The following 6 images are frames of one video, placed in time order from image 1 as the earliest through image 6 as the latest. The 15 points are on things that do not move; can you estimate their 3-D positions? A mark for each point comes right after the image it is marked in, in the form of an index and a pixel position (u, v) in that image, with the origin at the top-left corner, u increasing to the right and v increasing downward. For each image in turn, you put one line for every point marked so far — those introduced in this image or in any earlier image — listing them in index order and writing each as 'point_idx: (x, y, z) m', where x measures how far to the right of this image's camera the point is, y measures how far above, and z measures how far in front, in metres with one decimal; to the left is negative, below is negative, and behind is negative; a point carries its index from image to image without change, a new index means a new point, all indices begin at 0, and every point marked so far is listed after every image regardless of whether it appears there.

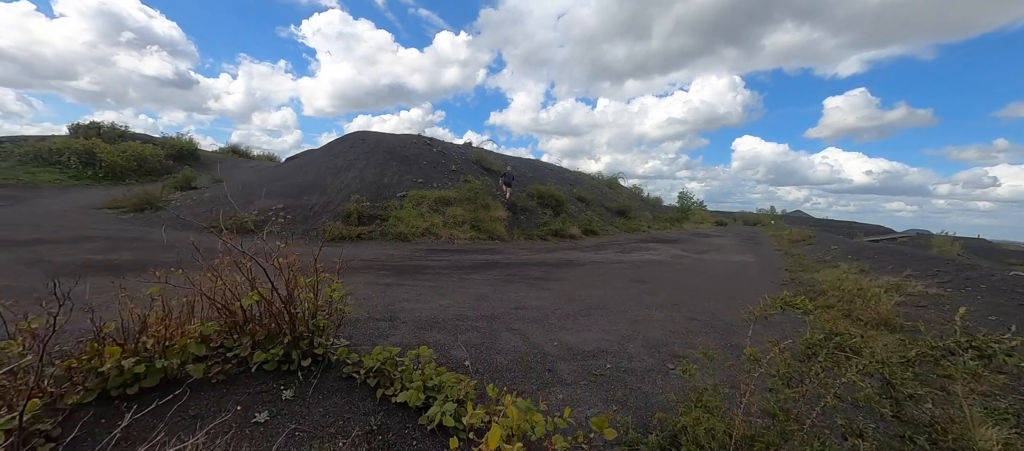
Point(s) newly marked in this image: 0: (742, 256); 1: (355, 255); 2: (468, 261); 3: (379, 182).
0: (+8.7, -1.2, +14.5) m
1: (-3.3, -0.6, +8.0) m
2: (-1.0, -0.8, +8.4) m
3: (-4.6, +1.5, +13.2) m
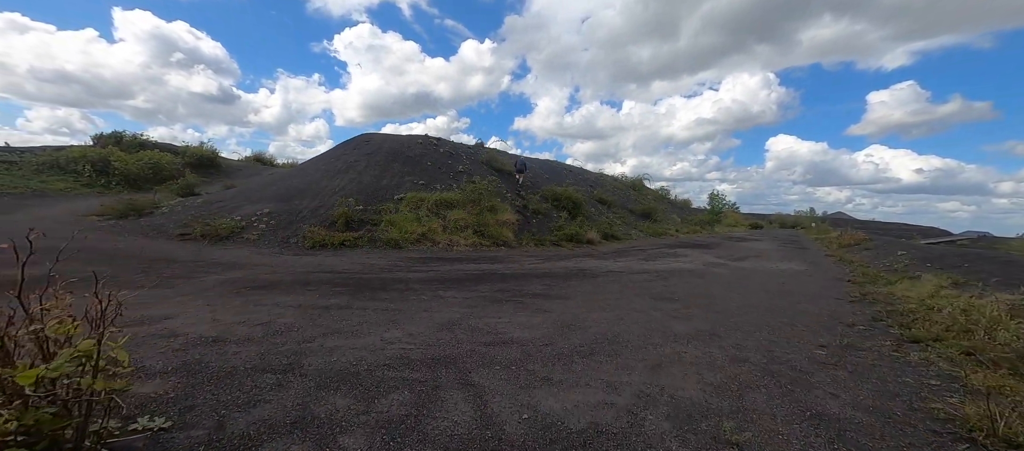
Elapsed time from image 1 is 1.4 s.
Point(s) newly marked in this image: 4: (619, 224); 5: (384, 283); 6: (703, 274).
0: (+9.1, -1.3, +12.6) m
1: (-3.4, -0.7, +6.9) m
2: (-1.0, -0.9, +7.1) m
3: (-4.3, +1.3, +12.2) m
4: (+5.3, +0.1, +19.0) m
5: (-1.9, -0.8, +5.5) m
6: (+4.5, -1.2, +8.9) m
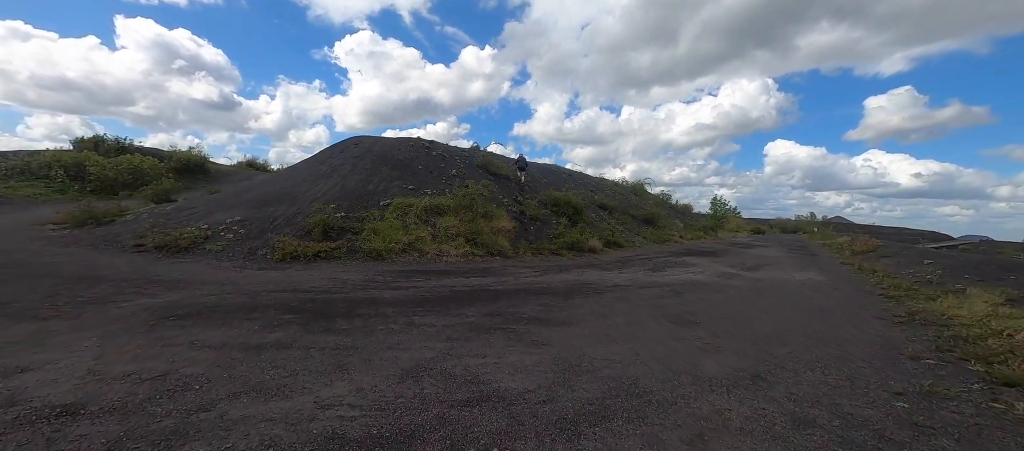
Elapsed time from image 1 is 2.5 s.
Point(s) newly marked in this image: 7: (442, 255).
0: (+9.0, -1.5, +11.7) m
1: (-3.5, -0.9, +6.0) m
2: (-1.1, -1.0, +6.2) m
3: (-4.5, +1.1, +11.3) m
4: (+5.2, -0.3, +18.1) m
5: (-2.0, -1.0, +4.6) m
6: (+4.4, -1.3, +8.0) m
7: (-1.7, -0.7, +9.1) m
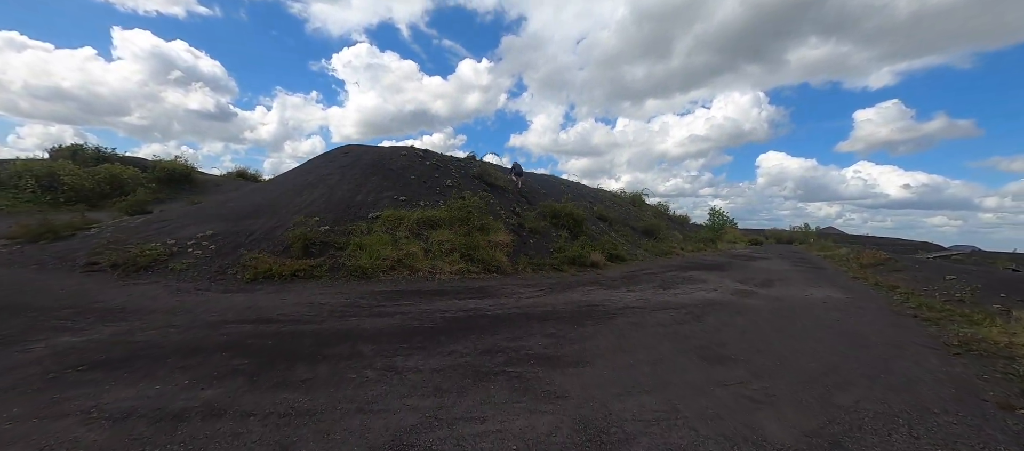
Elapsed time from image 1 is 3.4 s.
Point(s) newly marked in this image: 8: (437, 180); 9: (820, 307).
0: (+8.9, -1.9, +11.0) m
1: (-3.5, -1.1, +5.2) m
2: (-1.1, -1.3, +5.4) m
3: (-4.5, +0.7, +10.5) m
4: (+5.1, -0.8, +17.4) m
5: (-1.9, -1.2, +3.8) m
6: (+4.4, -1.6, +7.3) m
7: (-1.7, -1.0, +8.3) m
8: (-2.5, +1.5, +12.8) m
9: (+6.8, -1.8, +8.3) m
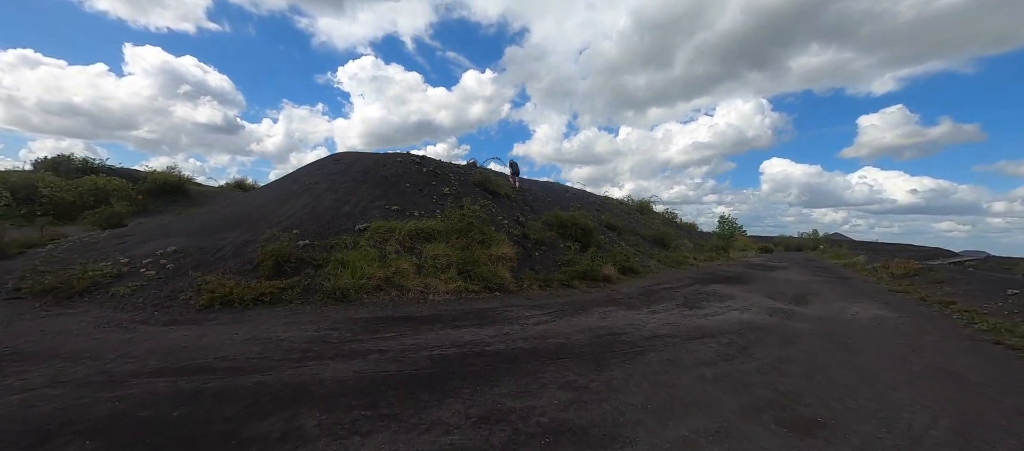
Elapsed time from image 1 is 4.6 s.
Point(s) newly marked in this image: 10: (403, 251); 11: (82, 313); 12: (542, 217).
0: (+9.1, -2.1, +9.8) m
1: (-3.4, -1.3, +4.1) m
2: (-1.0, -1.5, +4.3) m
3: (-4.4, +0.4, +9.5) m
4: (+5.3, -1.2, +16.3) m
5: (-1.9, -1.3, +2.7) m
6: (+4.5, -1.8, +6.1) m
7: (-1.6, -1.3, +7.2) m
8: (-2.4, +1.2, +11.8) m
9: (+6.9, -2.0, +7.1) m
10: (-2.4, -0.6, +8.3) m
11: (-5.6, -1.2, +5.0) m
12: (+1.1, +0.3, +13.6) m
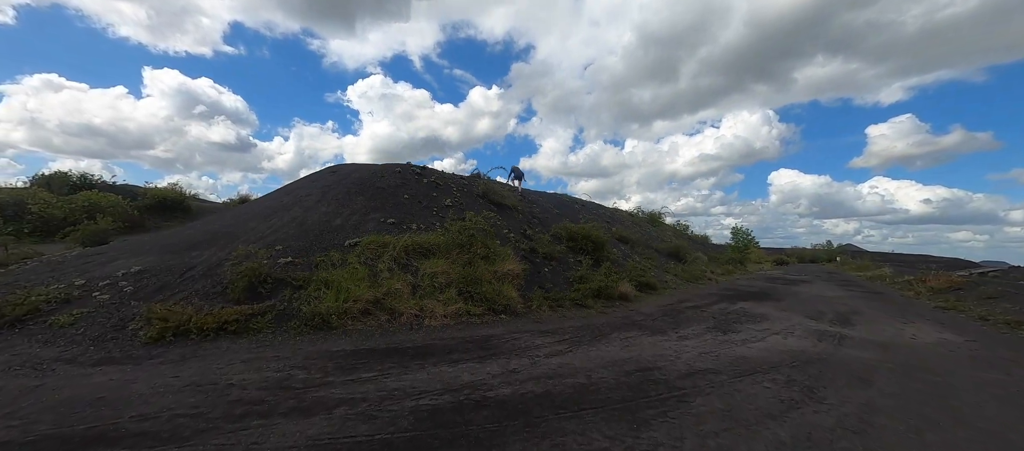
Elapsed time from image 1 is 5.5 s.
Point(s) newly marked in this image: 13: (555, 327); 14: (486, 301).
0: (+9.3, -2.3, +8.6) m
1: (-3.3, -1.5, +3.2) m
2: (-0.9, -1.6, +3.4) m
3: (-4.3, 0.0, +8.7) m
4: (+5.6, -1.7, +15.2) m
5: (-1.9, -1.4, +1.8) m
6: (+4.6, -1.9, +5.1) m
7: (-1.5, -1.5, +6.3) m
8: (-2.2, +0.8, +11.0) m
9: (+7.0, -2.1, +6.0) m
10: (-2.3, -0.8, +7.4) m
11: (-5.6, -1.3, +4.1) m
12: (+1.3, -0.1, +12.7) m
13: (+0.8, -1.8, +6.7) m
14: (-0.5, -1.4, +7.2) m
